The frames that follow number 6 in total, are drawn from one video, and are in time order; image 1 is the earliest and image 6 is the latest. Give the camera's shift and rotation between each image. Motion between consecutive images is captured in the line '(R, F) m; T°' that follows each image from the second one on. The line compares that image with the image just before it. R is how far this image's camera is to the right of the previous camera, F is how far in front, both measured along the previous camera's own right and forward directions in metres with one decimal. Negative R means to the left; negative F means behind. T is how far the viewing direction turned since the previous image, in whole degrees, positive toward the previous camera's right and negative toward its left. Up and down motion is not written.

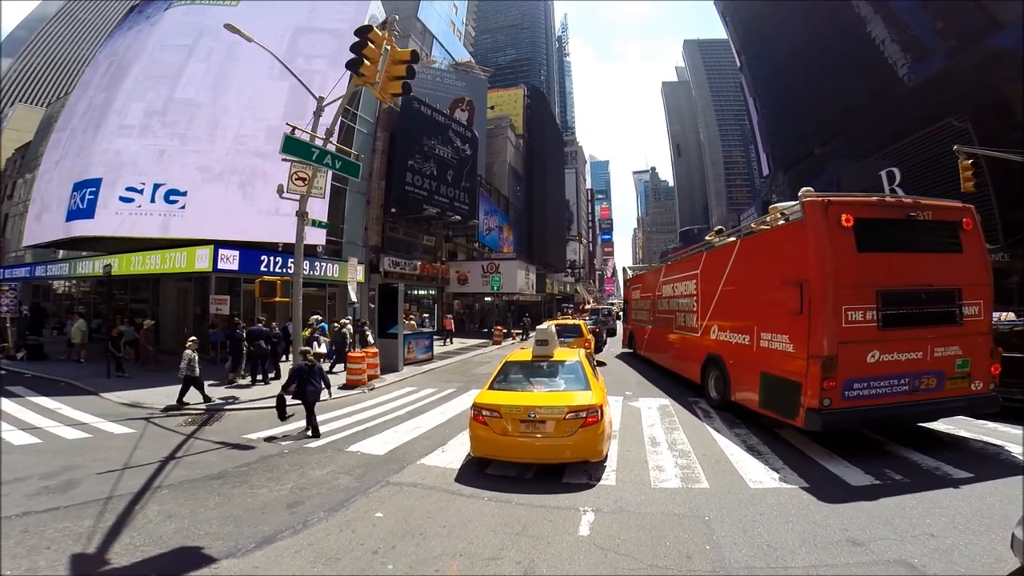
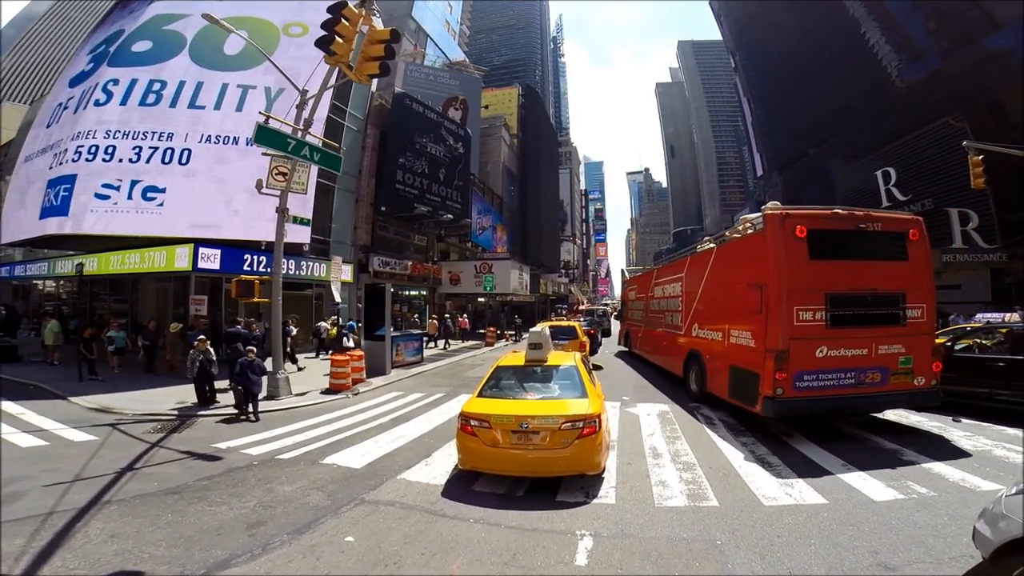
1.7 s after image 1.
(0.0, +0.5) m; +1°
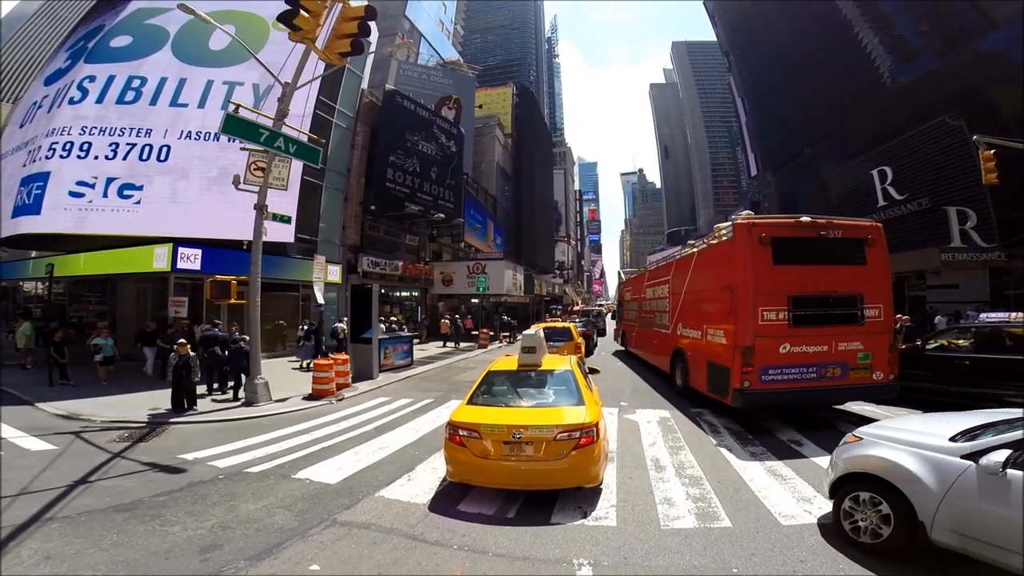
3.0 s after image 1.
(+0.1, +0.5) m; +1°
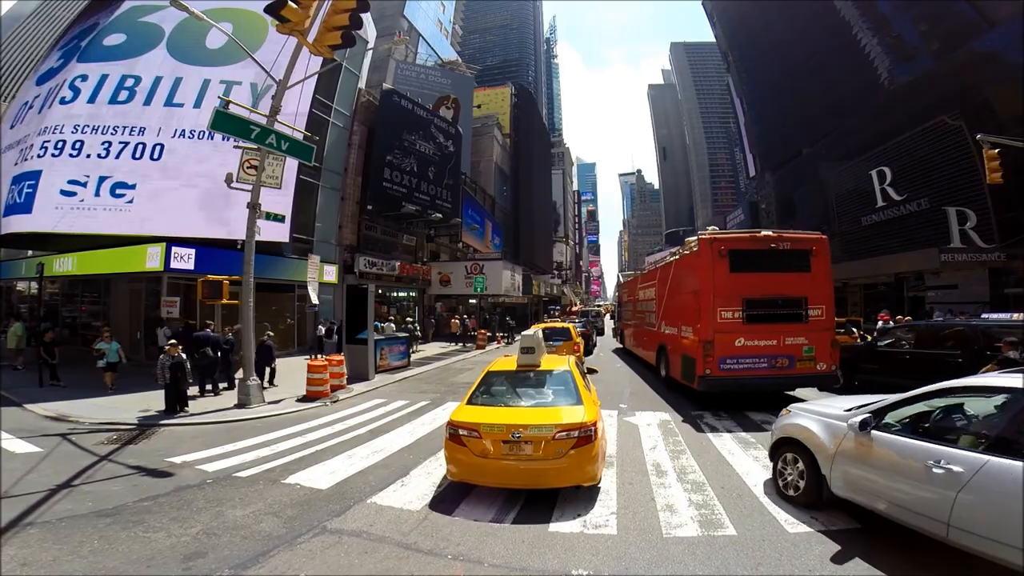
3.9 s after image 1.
(0.0, +0.2) m; 0°
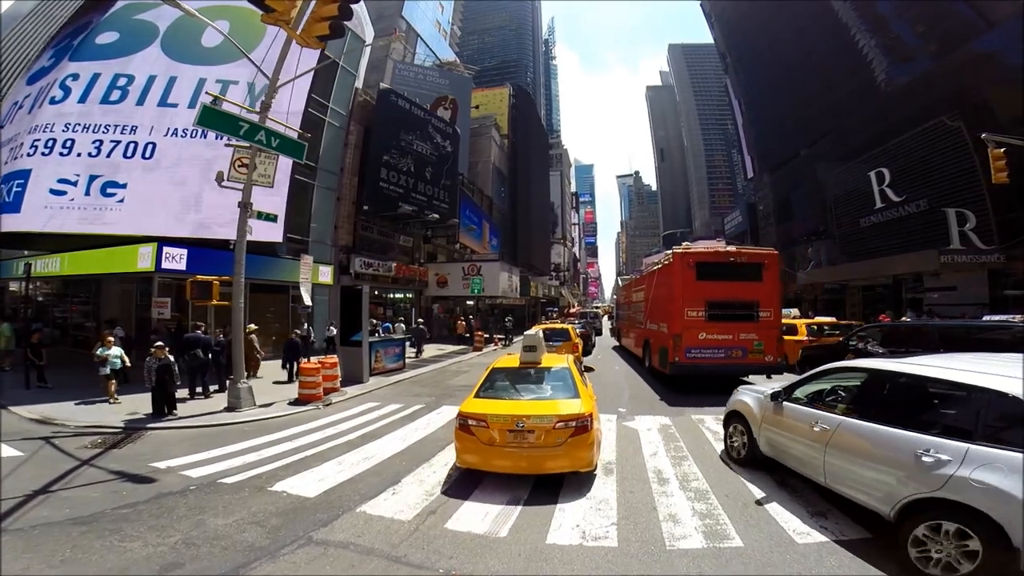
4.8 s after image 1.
(0.0, +0.2) m; 0°
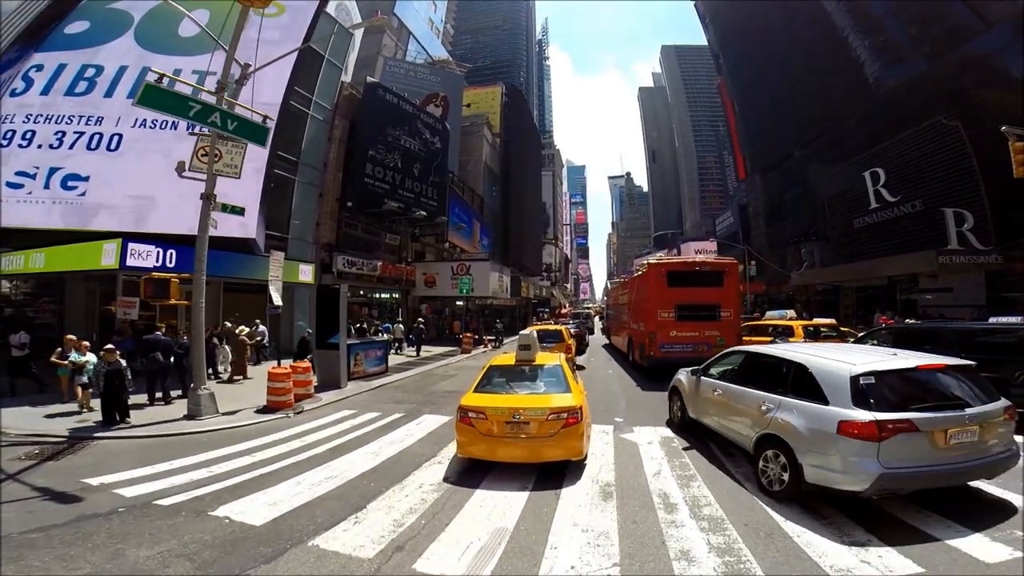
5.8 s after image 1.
(+0.1, +0.7) m; +1°
